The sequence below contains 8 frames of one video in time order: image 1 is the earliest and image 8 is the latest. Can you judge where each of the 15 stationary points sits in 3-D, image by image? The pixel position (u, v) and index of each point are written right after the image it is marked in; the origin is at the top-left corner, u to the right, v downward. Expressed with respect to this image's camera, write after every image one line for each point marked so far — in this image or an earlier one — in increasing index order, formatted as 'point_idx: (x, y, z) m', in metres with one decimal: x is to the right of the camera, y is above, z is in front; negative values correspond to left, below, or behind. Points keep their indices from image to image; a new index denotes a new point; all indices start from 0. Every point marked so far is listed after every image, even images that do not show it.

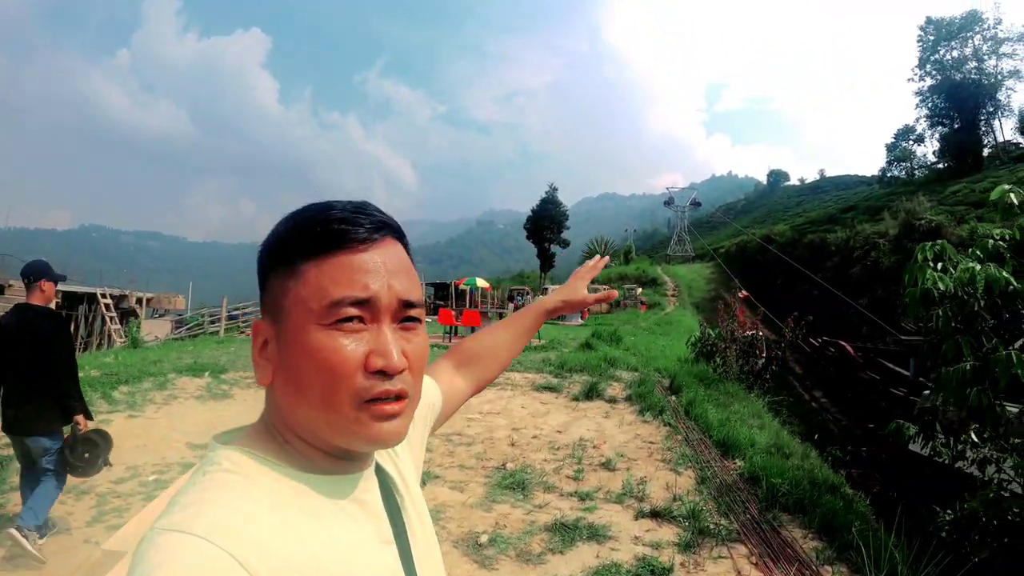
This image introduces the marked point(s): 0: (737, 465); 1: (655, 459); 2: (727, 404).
0: (+1.9, -1.5, +5.0) m
1: (+1.3, -1.5, +5.0) m
2: (+2.6, -1.5, +6.9) m
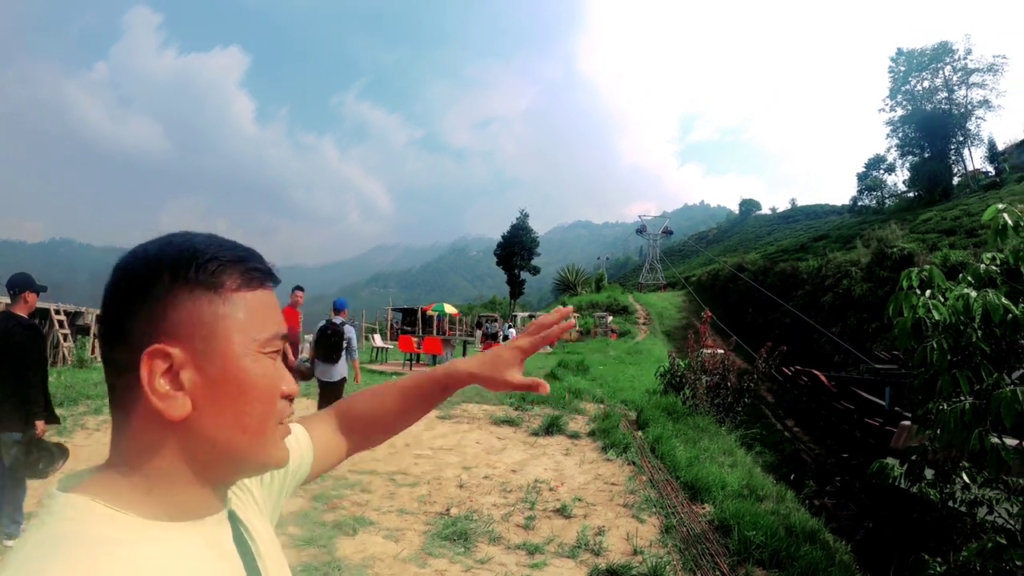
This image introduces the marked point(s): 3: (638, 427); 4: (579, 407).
0: (+1.5, -1.7, +4.5) m
1: (+0.8, -1.7, +4.5) m
2: (+2.1, -1.8, +6.4) m
3: (+1.4, -1.7, +6.8) m
4: (+0.8, -1.6, +7.5) m
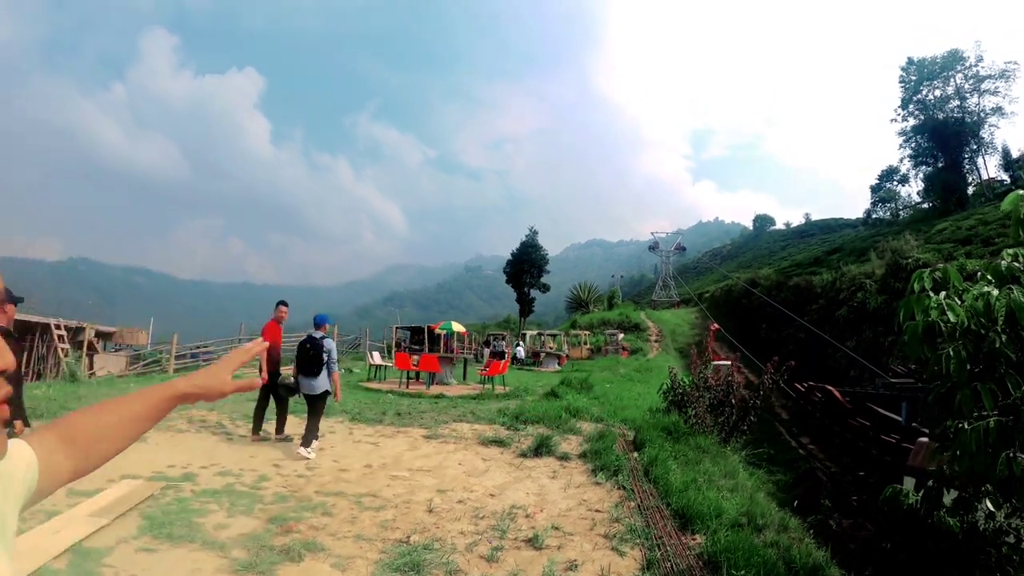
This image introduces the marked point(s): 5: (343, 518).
0: (+1.3, -1.8, +4.0) m
1: (+0.6, -1.8, +4.1) m
2: (+1.9, -1.8, +5.9) m
3: (+1.3, -1.8, +6.3) m
4: (+0.6, -1.7, +7.0) m
5: (-1.3, -1.8, +4.5) m
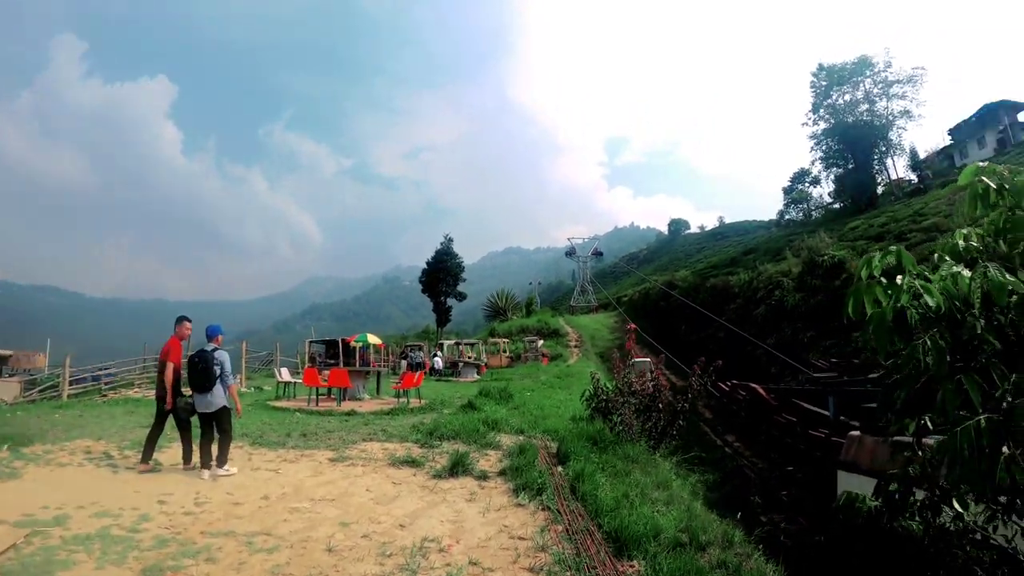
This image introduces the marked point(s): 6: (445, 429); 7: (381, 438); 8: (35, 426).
0: (+0.8, -1.7, +3.5) m
1: (0.0, -1.7, +3.5) m
2: (+1.2, -1.8, +5.5) m
3: (+0.5, -1.8, +5.8) m
4: (-0.2, -1.7, +6.4) m
5: (-1.9, -1.8, +3.8) m
6: (-0.8, -1.7, +7.0) m
7: (-1.6, -1.8, +6.9) m
8: (-8.6, -2.5, +10.5) m
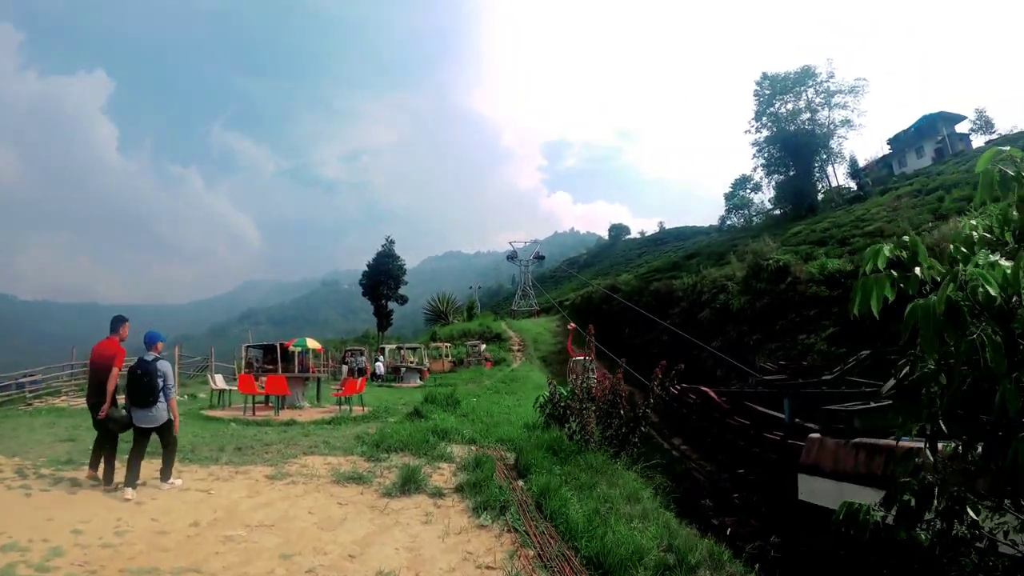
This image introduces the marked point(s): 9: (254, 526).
0: (+0.6, -1.7, +3.1) m
1: (-0.1, -1.7, +3.1) m
2: (+0.8, -1.8, +5.1) m
3: (+0.1, -1.8, +5.4) m
4: (-0.6, -1.7, +6.0) m
5: (-2.1, -1.8, +3.2) m
6: (-1.2, -1.7, +6.5) m
7: (-2.1, -1.8, +6.3) m
8: (-9.2, -2.6, +9.4) m
9: (-1.9, -1.8, +4.3) m
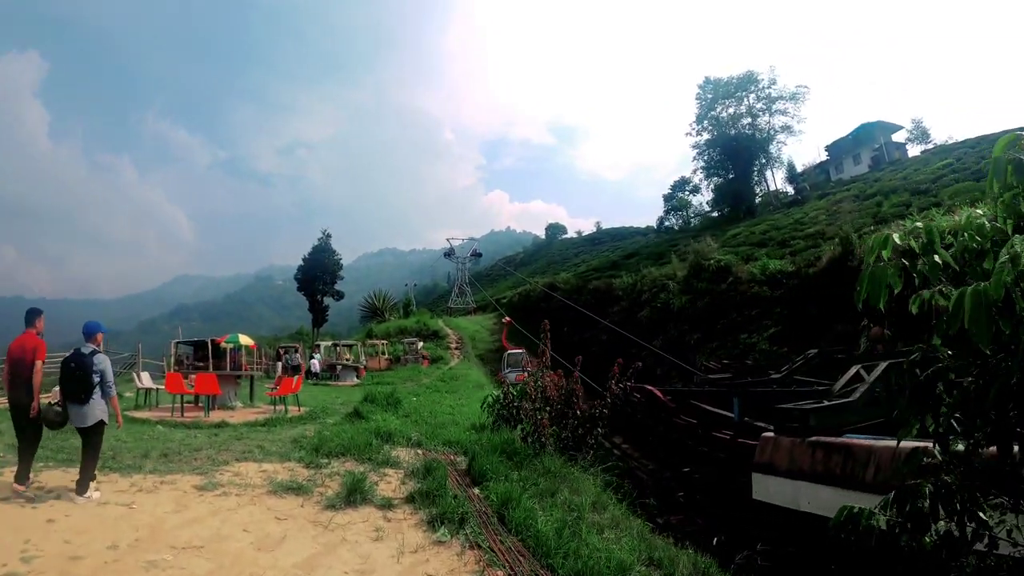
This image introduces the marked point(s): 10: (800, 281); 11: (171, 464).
0: (+0.4, -1.6, +2.8) m
1: (-0.3, -1.6, +2.7) m
2: (+0.5, -1.7, +4.8) m
3: (-0.2, -1.7, +5.0) m
4: (-1.0, -1.7, +5.5) m
5: (-2.3, -1.8, +2.7) m
6: (-1.7, -1.6, +6.0) m
7: (-2.5, -1.7, +5.8) m
8: (-9.9, -2.4, +8.2) m
9: (-2.2, -1.7, +3.7) m
10: (+10.1, +0.3, +20.3) m
11: (-3.2, -1.7, +5.6) m
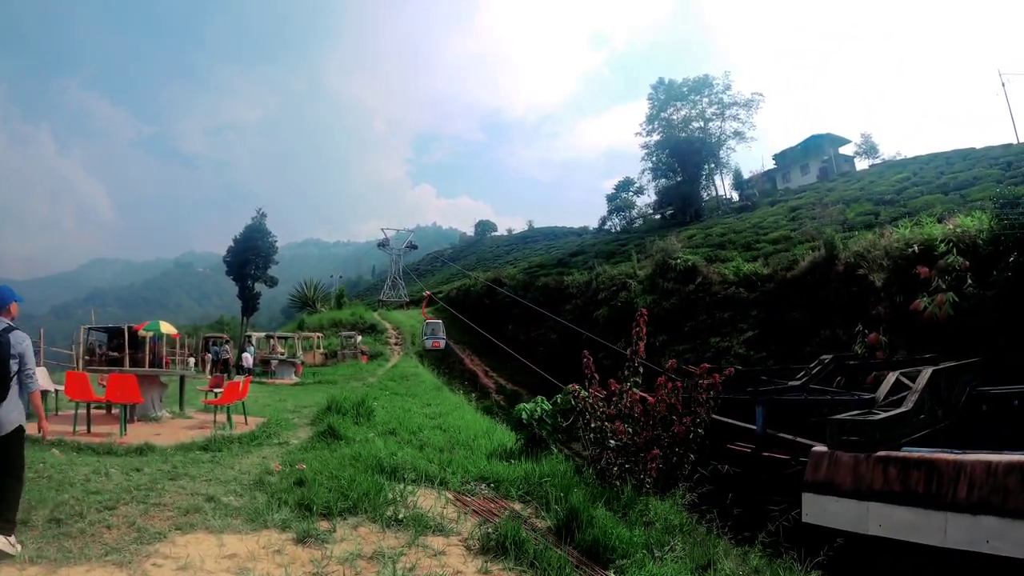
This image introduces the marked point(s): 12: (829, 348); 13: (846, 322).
0: (+1.4, -1.5, +1.1) m
1: (+0.7, -1.5, +0.9) m
2: (+1.2, -1.6, +3.1) m
3: (+0.5, -1.5, +3.2) m
4: (-0.4, -1.4, +3.6) m
5: (-1.3, -1.5, +0.6) m
6: (-1.1, -1.3, +4.0) m
7: (-1.8, -1.4, +3.7) m
8: (-9.5, -1.8, +5.2) m
9: (-1.3, -1.5, +1.7) m
10: (+9.1, +0.1, +19.6) m
11: (-2.6, -1.4, +3.4) m
12: (+8.9, -1.7, +16.1) m
13: (+9.4, -0.9, +16.2) m
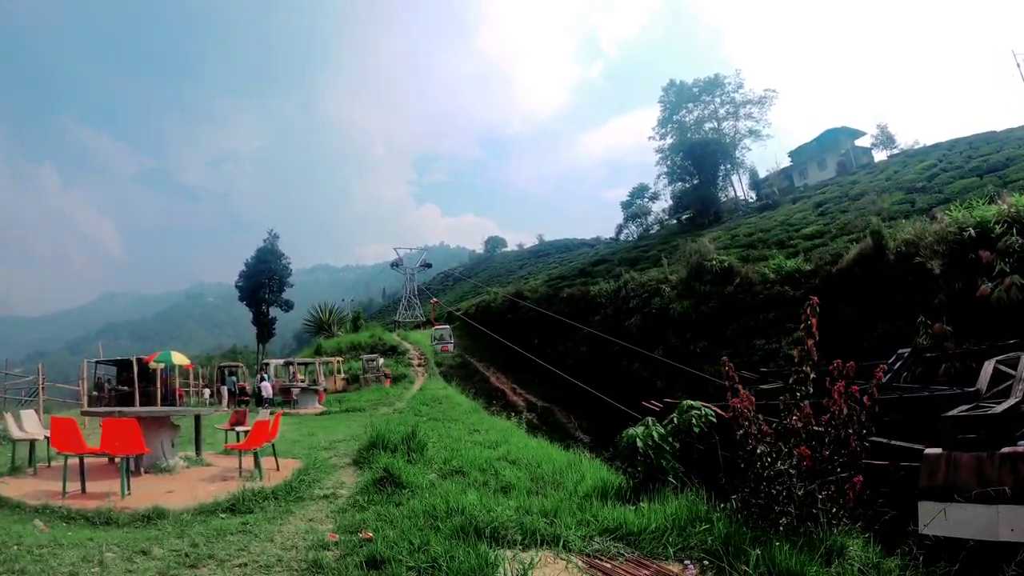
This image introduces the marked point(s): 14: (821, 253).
0: (+2.2, -1.3, -0.2) m
1: (+1.5, -1.3, -0.4) m
2: (+2.0, -1.4, +1.8) m
3: (+1.3, -1.4, +2.0) m
4: (+0.5, -1.4, +2.4) m
5: (-0.5, -1.4, -0.6) m
6: (-0.3, -1.3, +2.8) m
7: (-1.0, -1.4, +2.5) m
8: (-8.6, -2.3, +4.1) m
9: (-0.5, -1.4, +0.5) m
10: (+10.0, +0.3, +18.3) m
11: (-1.8, -1.5, +2.2) m
12: (+10.0, -1.5, +14.7) m
13: (+10.4, -0.7, +14.8) m
14: (+10.8, +1.2, +19.8) m
